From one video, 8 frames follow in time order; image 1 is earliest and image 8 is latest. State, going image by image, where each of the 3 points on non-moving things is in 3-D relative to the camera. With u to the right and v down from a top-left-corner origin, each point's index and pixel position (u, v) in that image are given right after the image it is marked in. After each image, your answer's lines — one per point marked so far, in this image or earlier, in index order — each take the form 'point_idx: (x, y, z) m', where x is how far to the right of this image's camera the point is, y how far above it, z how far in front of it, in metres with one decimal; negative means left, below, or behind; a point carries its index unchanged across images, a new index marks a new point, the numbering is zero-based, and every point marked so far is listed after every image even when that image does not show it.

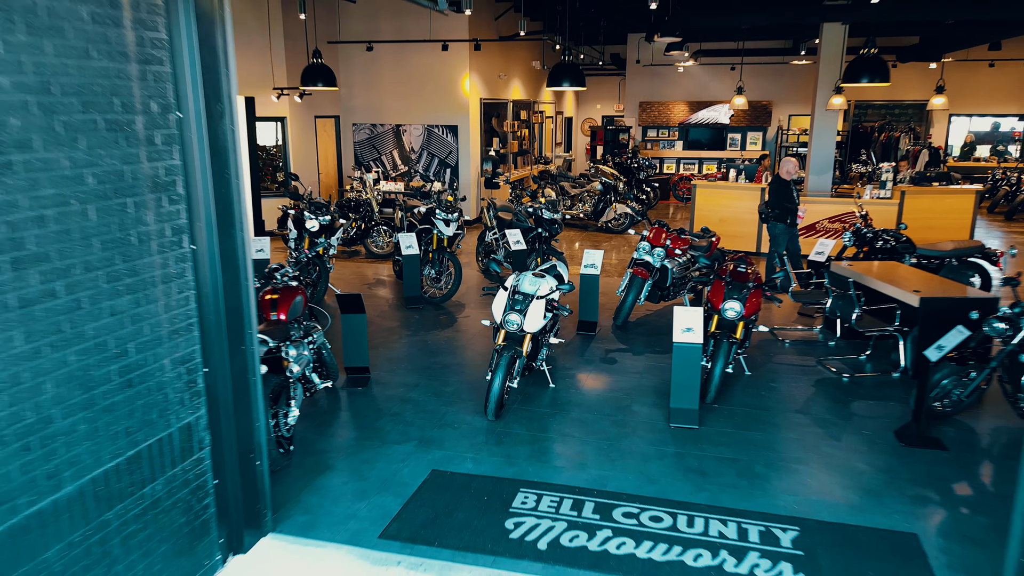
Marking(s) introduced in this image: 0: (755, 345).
0: (+2.5, -0.6, +6.9) m
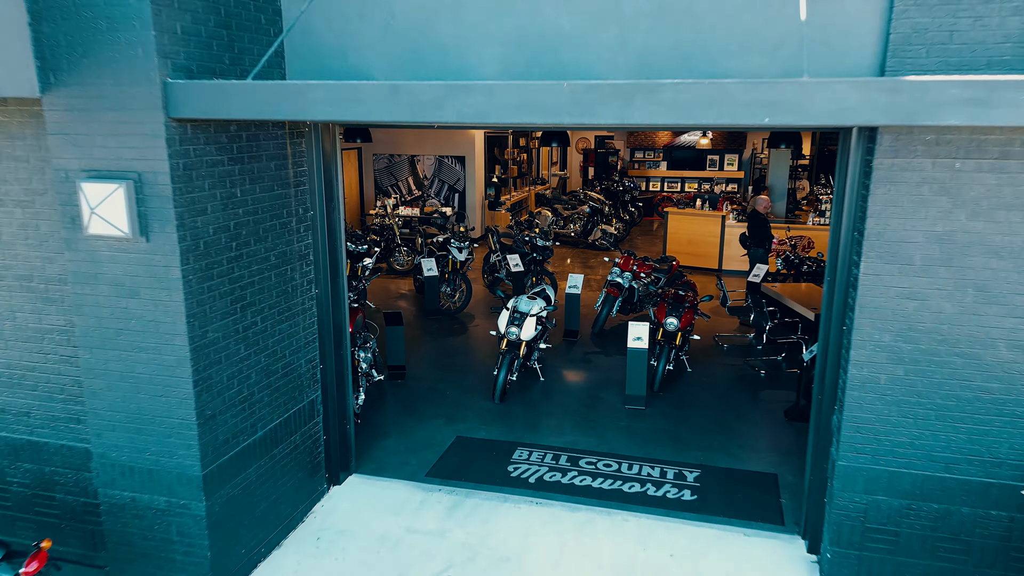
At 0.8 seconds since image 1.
0: (+2.5, -0.8, +9.0) m
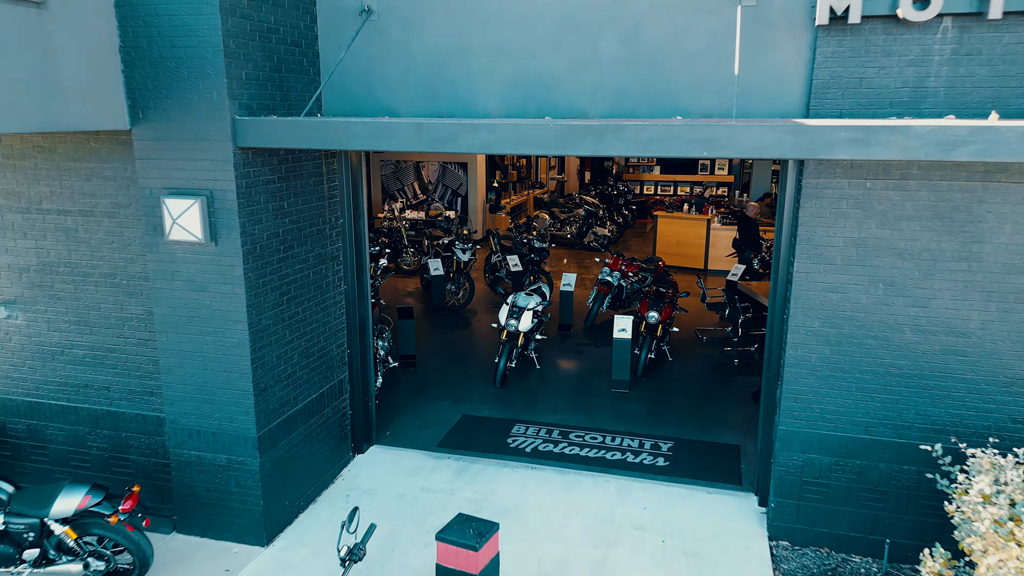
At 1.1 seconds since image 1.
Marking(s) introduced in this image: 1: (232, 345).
0: (+2.5, -0.8, +9.9) m
1: (-2.1, -0.4, +5.1) m
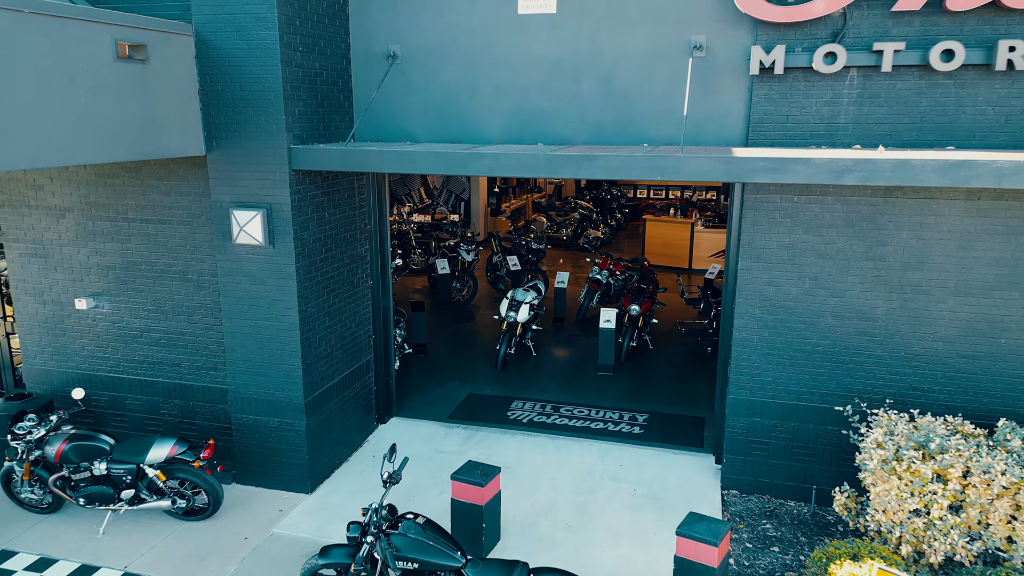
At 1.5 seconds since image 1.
0: (+2.5, -0.7, +11.1) m
1: (-2.1, -0.4, +6.4) m
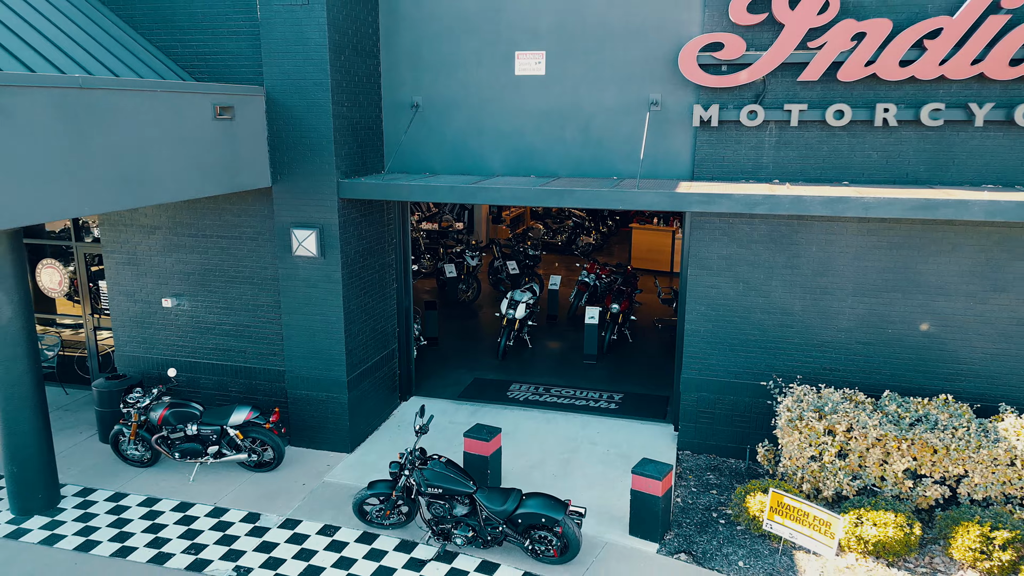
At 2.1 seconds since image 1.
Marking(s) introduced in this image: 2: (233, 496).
0: (+2.5, -0.7, +12.9) m
1: (-2.1, -0.4, +8.1) m
2: (-3.1, -2.3, +7.6) m
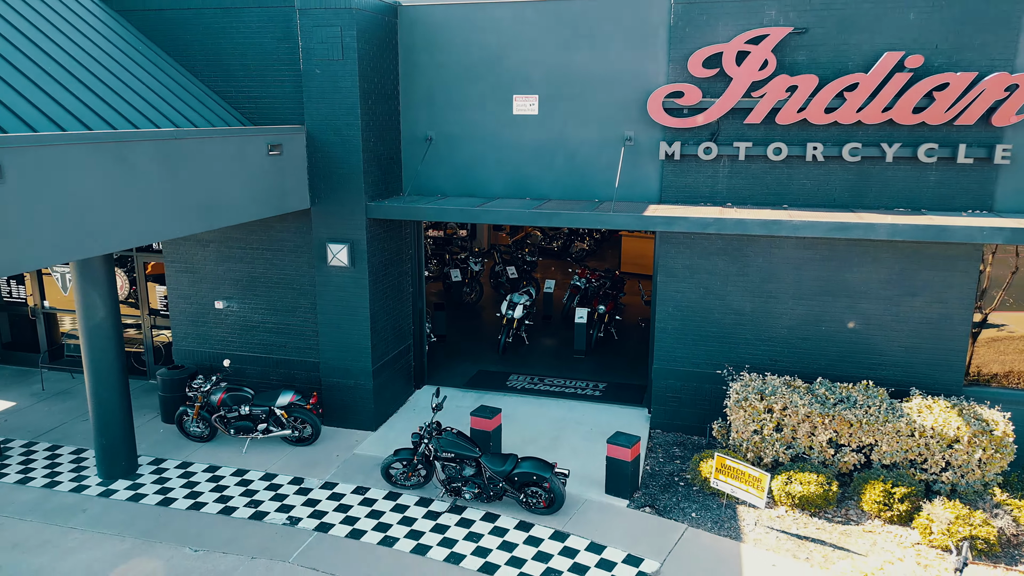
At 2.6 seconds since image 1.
0: (+2.4, -0.8, +14.5) m
1: (-2.1, -0.5, +9.7) m
2: (-3.1, -2.4, +9.2) m
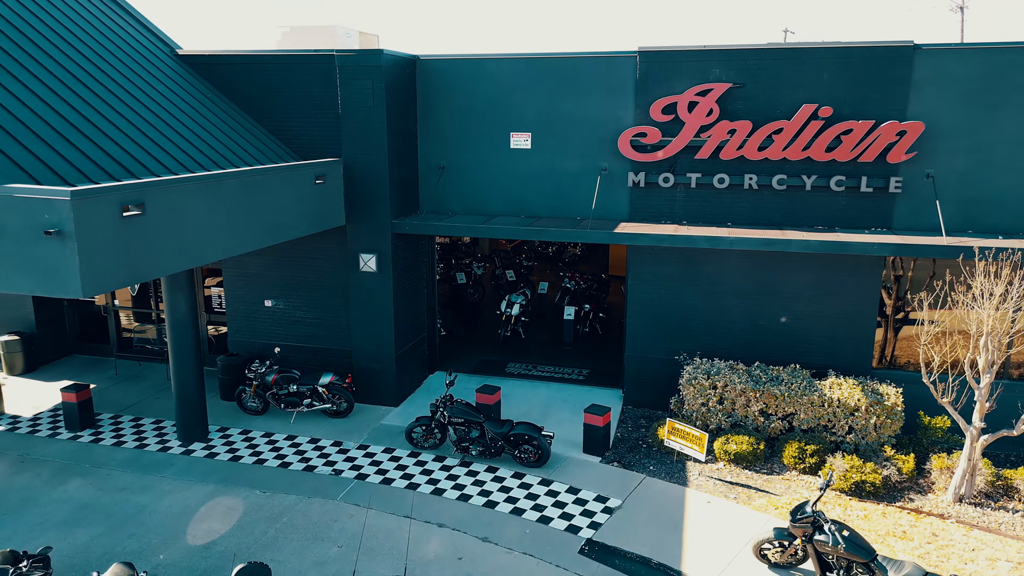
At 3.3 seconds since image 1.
0: (+2.4, -0.8, +16.7) m
1: (-2.2, -0.5, +11.9) m
2: (-3.2, -2.4, +11.4) m
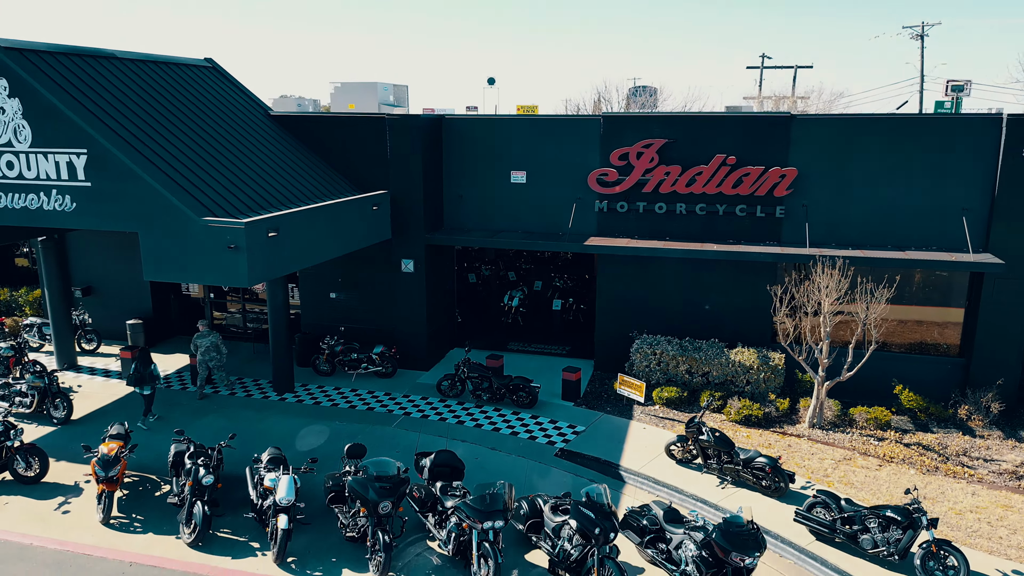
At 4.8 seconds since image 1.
0: (+2.4, -0.8, +21.1) m
1: (-2.2, -0.4, +16.4) m
2: (-3.2, -2.3, +15.8) m
